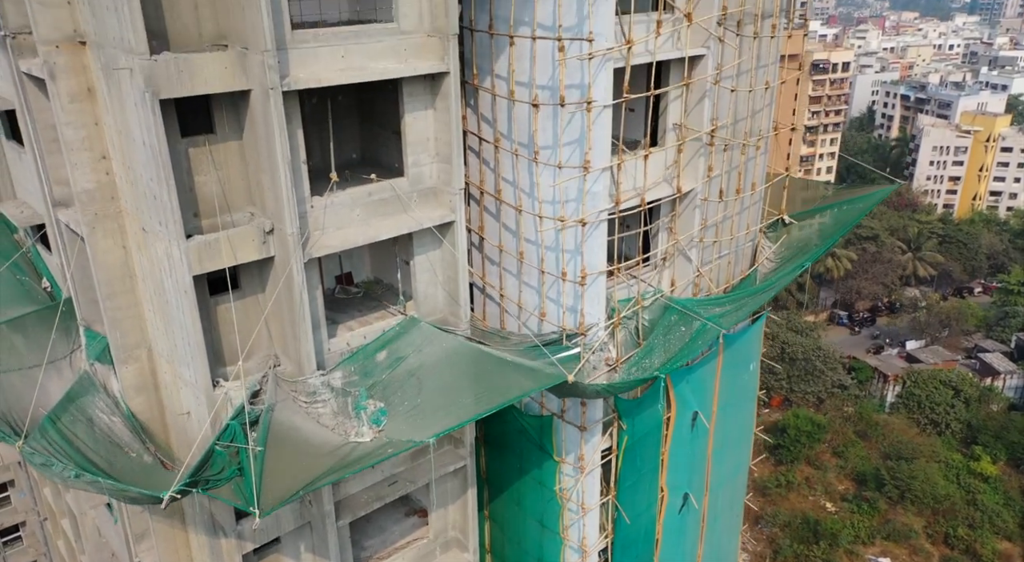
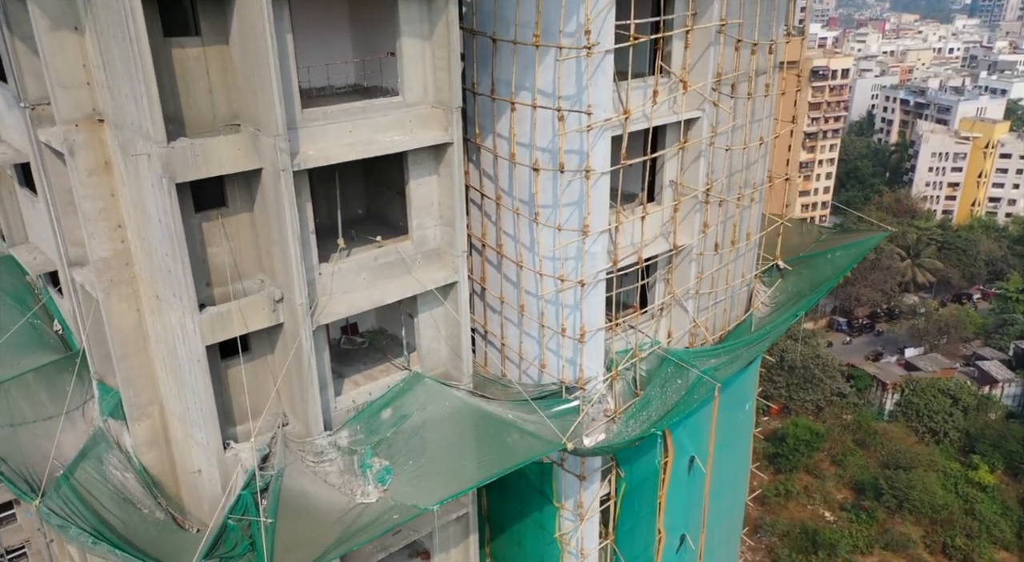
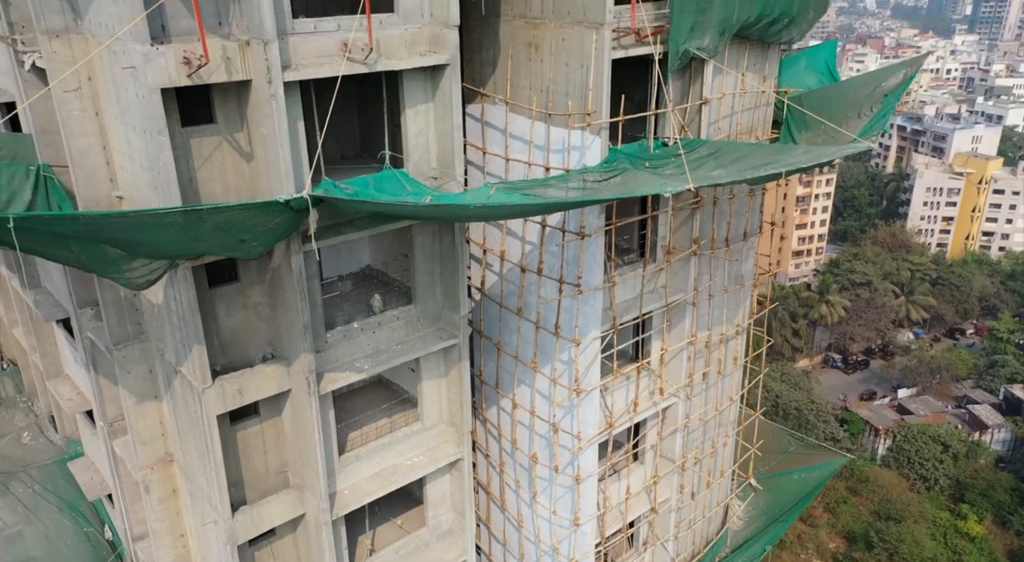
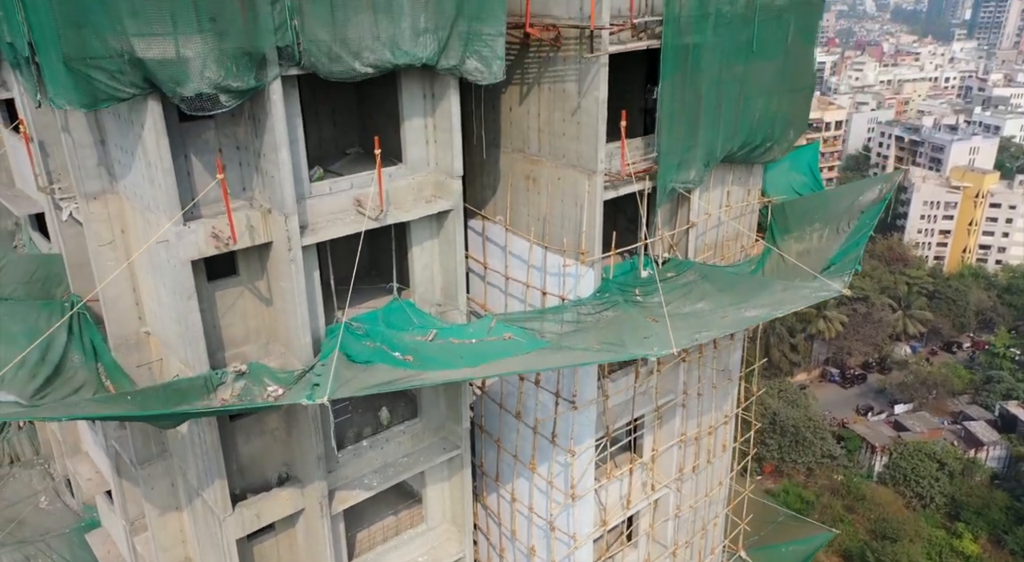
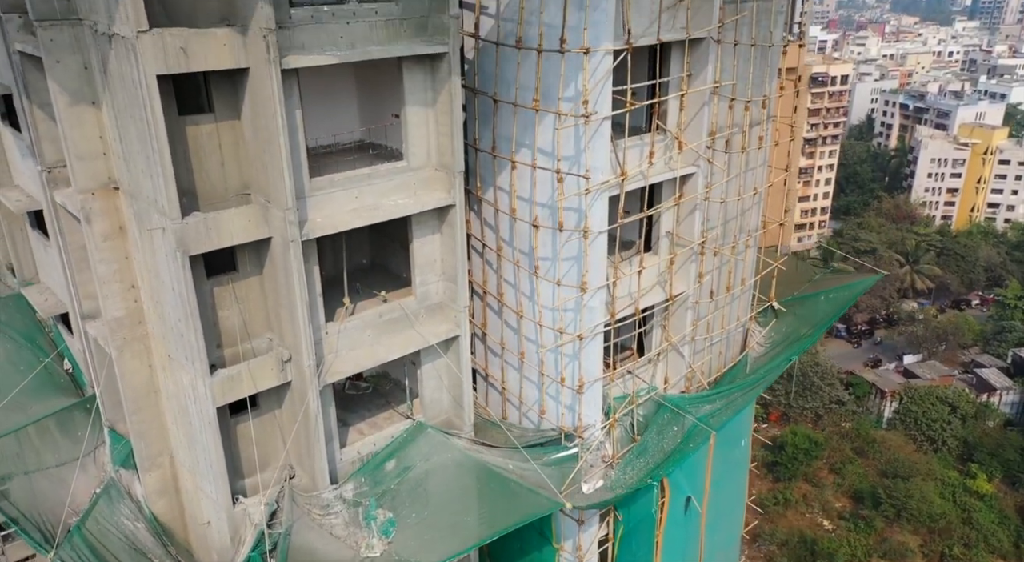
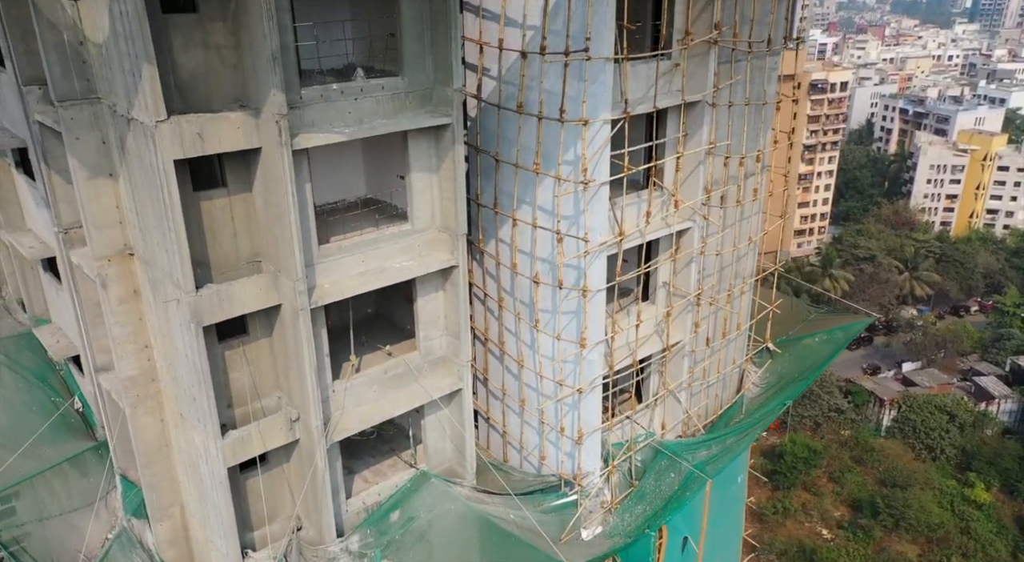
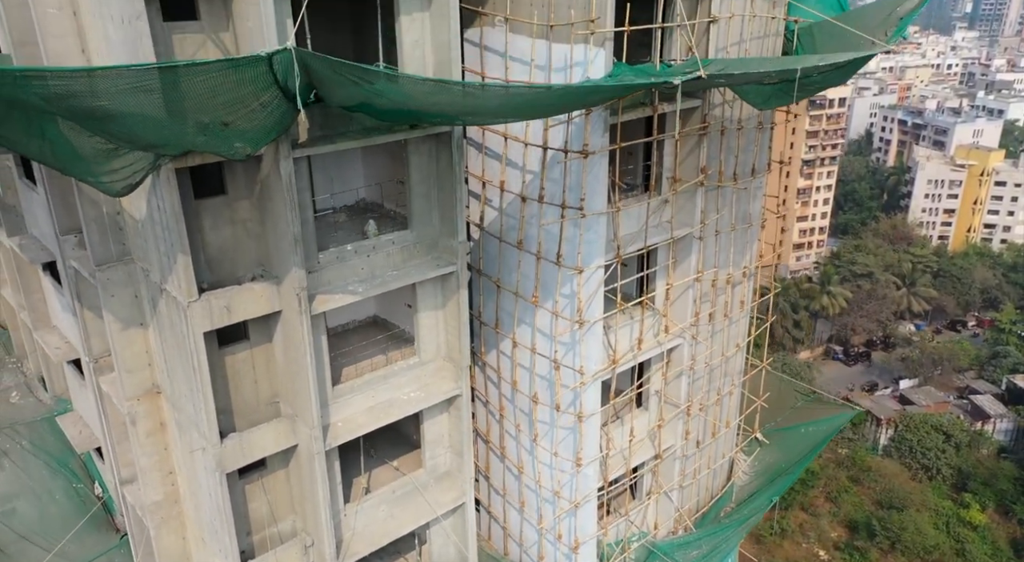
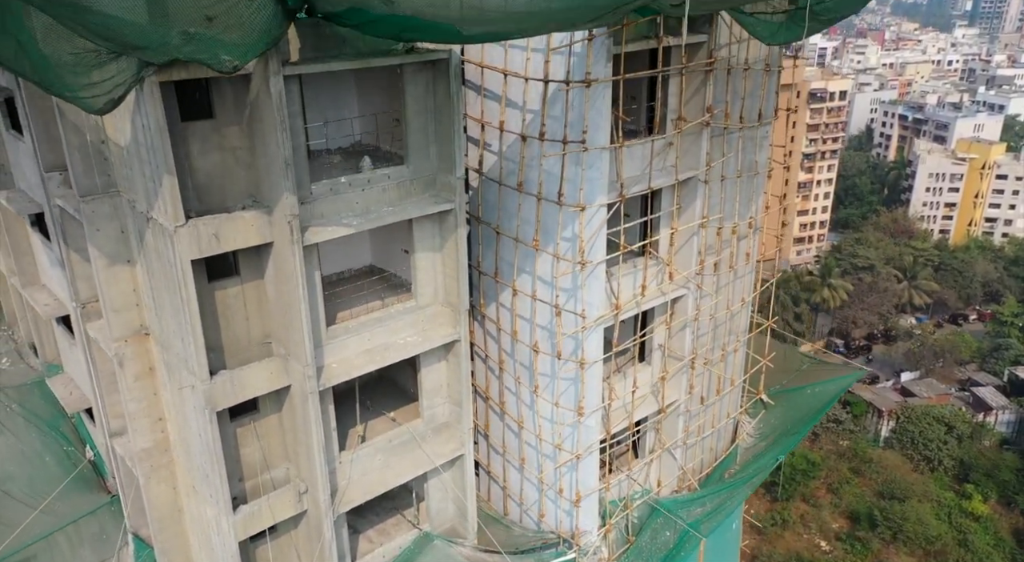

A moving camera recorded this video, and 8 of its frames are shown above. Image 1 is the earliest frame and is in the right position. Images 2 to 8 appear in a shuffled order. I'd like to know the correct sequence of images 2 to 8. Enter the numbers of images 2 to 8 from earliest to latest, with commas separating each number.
2, 5, 6, 8, 7, 3, 4
